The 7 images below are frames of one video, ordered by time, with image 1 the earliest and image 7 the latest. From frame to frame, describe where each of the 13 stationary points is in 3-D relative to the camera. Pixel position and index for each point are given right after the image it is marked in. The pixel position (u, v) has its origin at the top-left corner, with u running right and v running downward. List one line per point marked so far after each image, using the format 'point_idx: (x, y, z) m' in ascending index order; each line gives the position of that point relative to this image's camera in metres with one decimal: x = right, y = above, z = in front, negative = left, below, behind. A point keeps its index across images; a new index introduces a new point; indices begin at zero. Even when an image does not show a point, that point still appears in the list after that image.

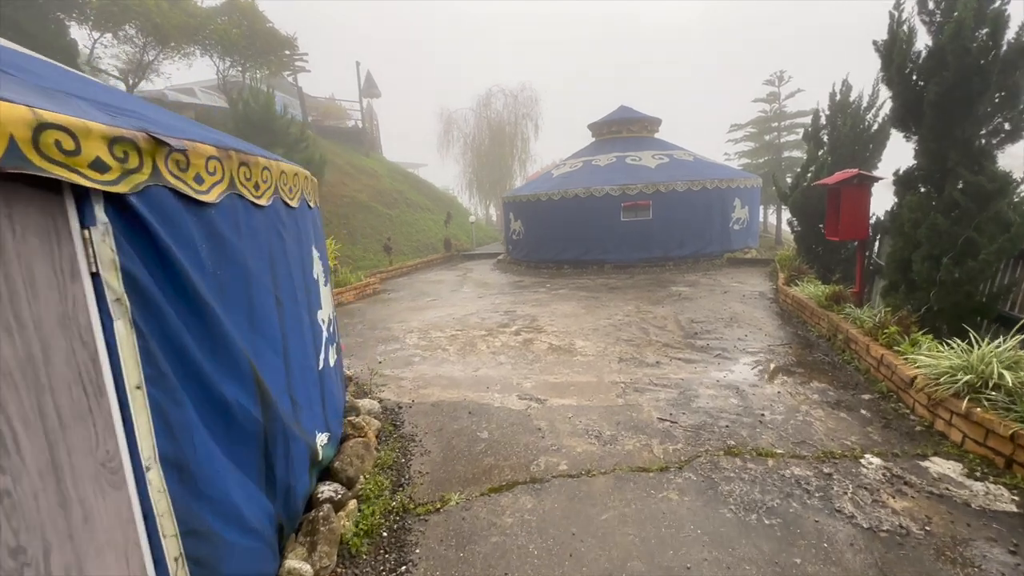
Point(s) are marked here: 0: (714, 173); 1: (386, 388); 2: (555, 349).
0: (+4.7, +2.7, +10.7) m
1: (-1.2, -1.0, +4.3) m
2: (+0.5, -0.7, +5.2) m
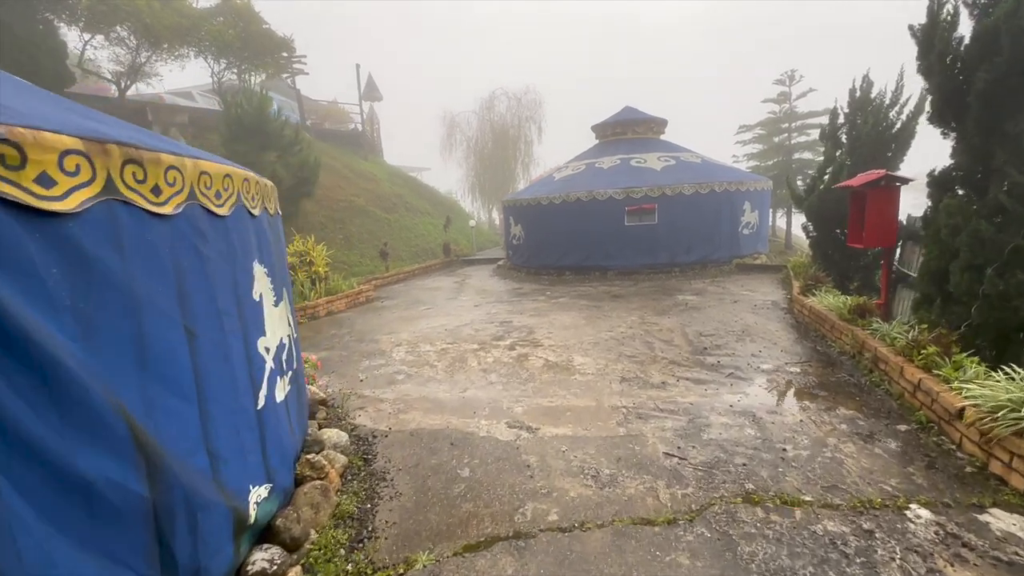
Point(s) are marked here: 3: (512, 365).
0: (+4.7, +2.5, +10.3) m
1: (-1.3, -1.1, +3.9) m
2: (+0.4, -0.8, +4.8) m
3: (0.0, -0.8, +4.9) m
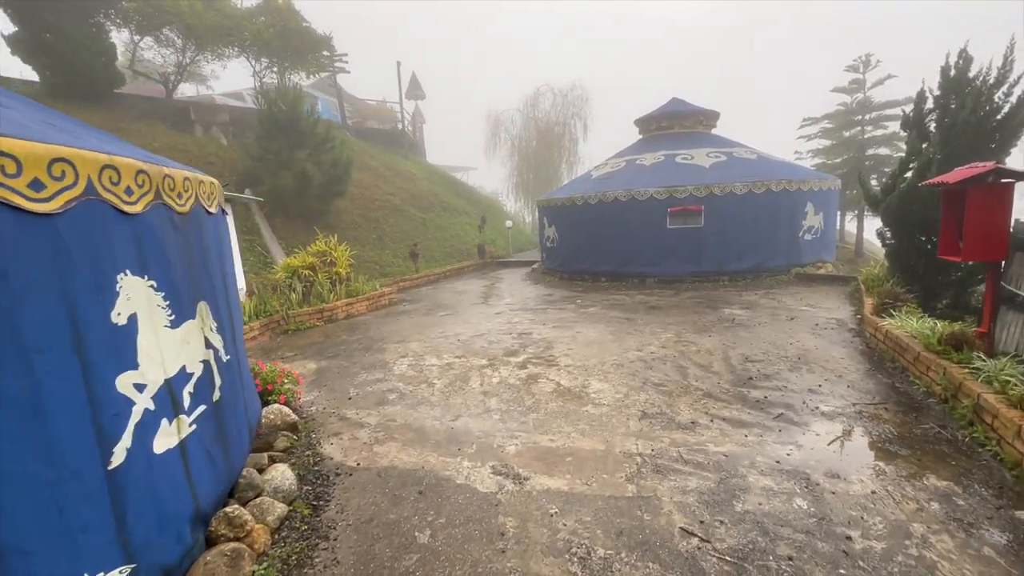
0: (+5.3, +2.3, +9.2) m
1: (-1.3, -1.1, +3.4) m
2: (+0.4, -0.9, +4.1) m
3: (0.0, -0.9, +4.3) m
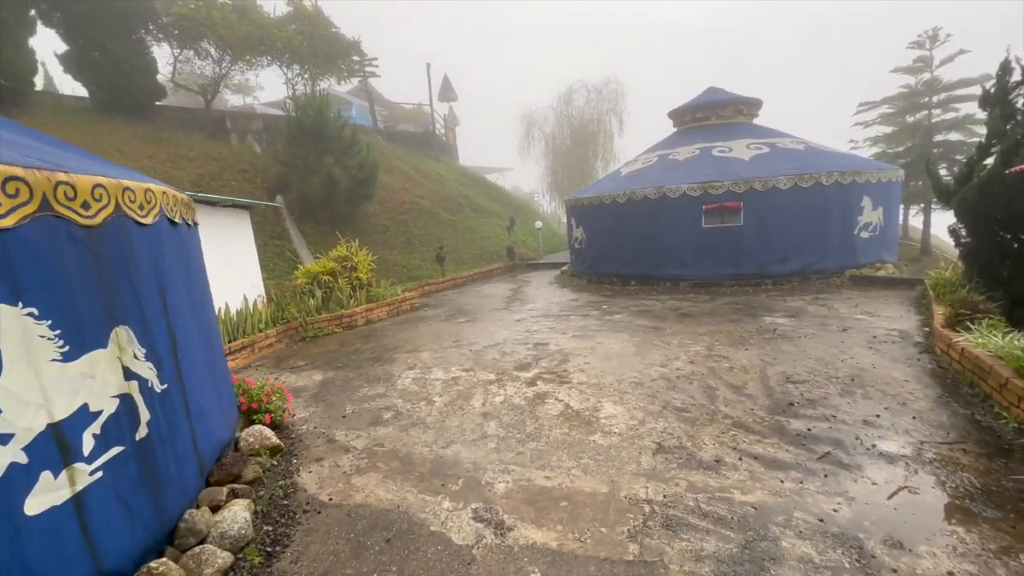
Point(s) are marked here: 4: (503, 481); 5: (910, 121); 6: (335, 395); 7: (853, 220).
0: (+5.8, +2.2, +8.3) m
1: (-1.4, -1.2, +3.1) m
2: (+0.4, -1.0, +3.7) m
3: (+0.1, -1.0, +3.9) m
4: (-0.1, -1.2, +2.9) m
5: (+12.9, +5.4, +14.8) m
6: (-1.8, -1.1, +4.6) m
7: (+6.1, +1.2, +8.2) m
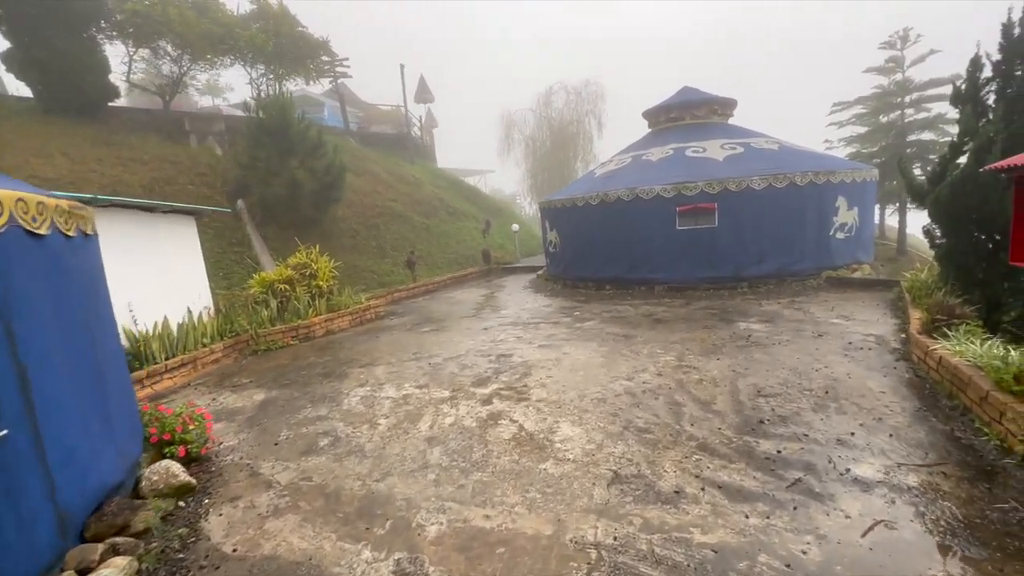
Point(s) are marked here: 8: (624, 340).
0: (+5.2, +2.2, +8.1) m
1: (-1.7, -1.3, +2.8) m
2: (+0.1, -1.1, +3.3) m
3: (-0.3, -1.1, +3.5) m
4: (-0.4, -1.3, +2.5) m
5: (+12.0, +5.4, +14.8) m
6: (-2.2, -1.2, +4.2) m
7: (+5.5, +1.2, +8.0) m
8: (+1.4, -0.6, +5.6) m
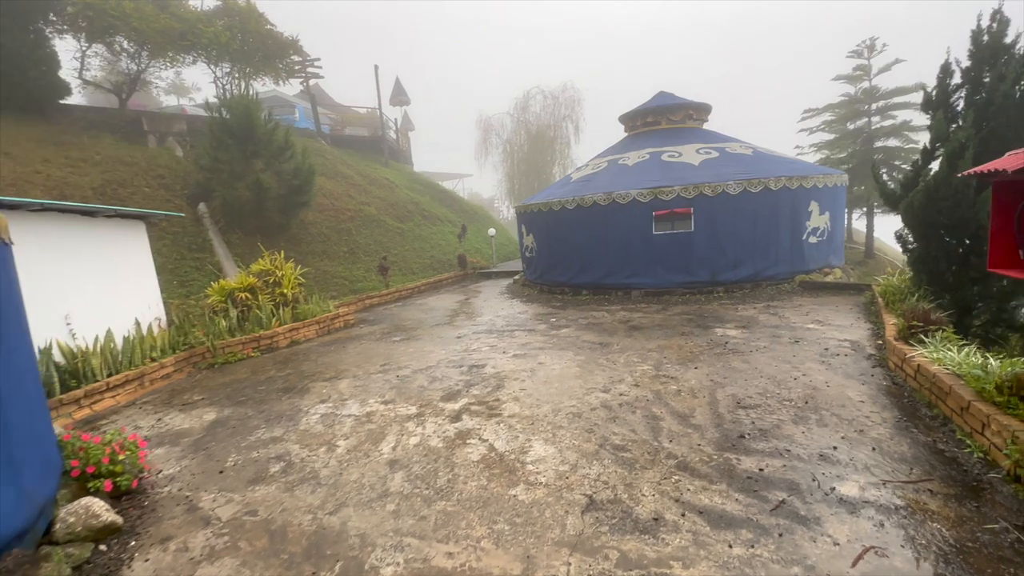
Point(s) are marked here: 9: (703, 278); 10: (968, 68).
0: (+4.7, +2.1, +8.1) m
1: (-1.9, -1.4, +2.4) m
2: (-0.2, -1.2, +3.1) m
3: (-0.5, -1.2, +3.3) m
4: (-0.6, -1.4, +2.3) m
5: (+11.2, +5.3, +15.2) m
6: (-2.4, -1.3, +3.9) m
7: (+5.1, +1.1, +8.1) m
8: (+1.1, -0.7, +5.4) m
9: (+3.3, +0.2, +8.0) m
10: (+4.4, +2.2, +4.5) m
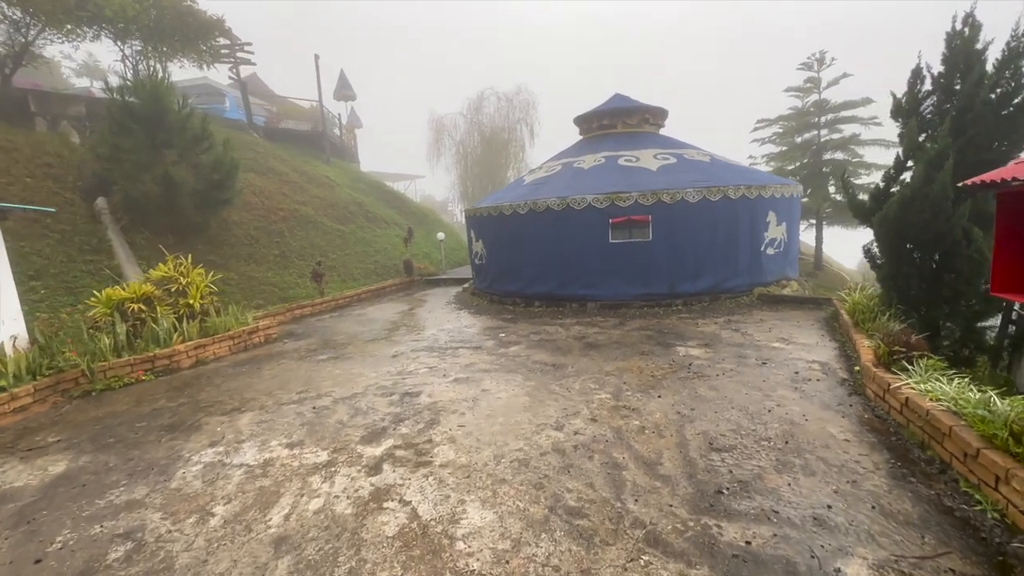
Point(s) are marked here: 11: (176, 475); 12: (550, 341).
0: (+3.9, +1.9, +7.9) m
1: (-2.2, -1.5, +1.6) m
2: (-0.5, -1.3, +2.4) m
3: (-0.9, -1.3, +2.5) m
4: (-0.9, -1.5, +1.5) m
5: (+9.7, +5.0, +15.6) m
6: (-2.9, -1.4, +2.9) m
7: (+4.2, +0.9, +7.8) m
8: (+0.4, -0.9, +4.8) m
9: (+2.5, 0.0, +7.6) m
10: (+3.9, +2.0, +4.2) m
11: (-2.4, -1.3, +3.2) m
12: (+0.5, -0.7, +6.1) m
